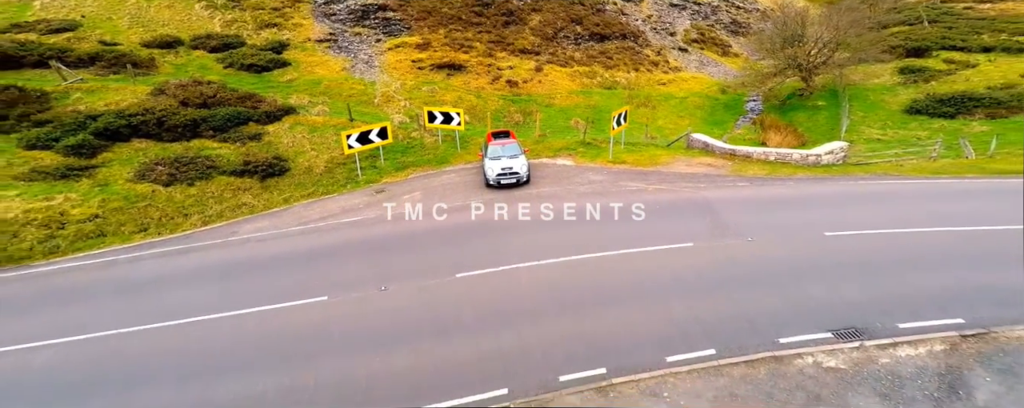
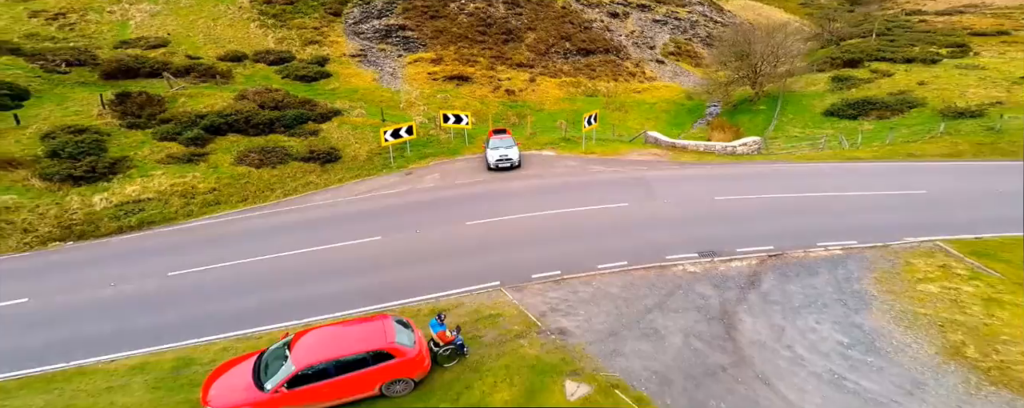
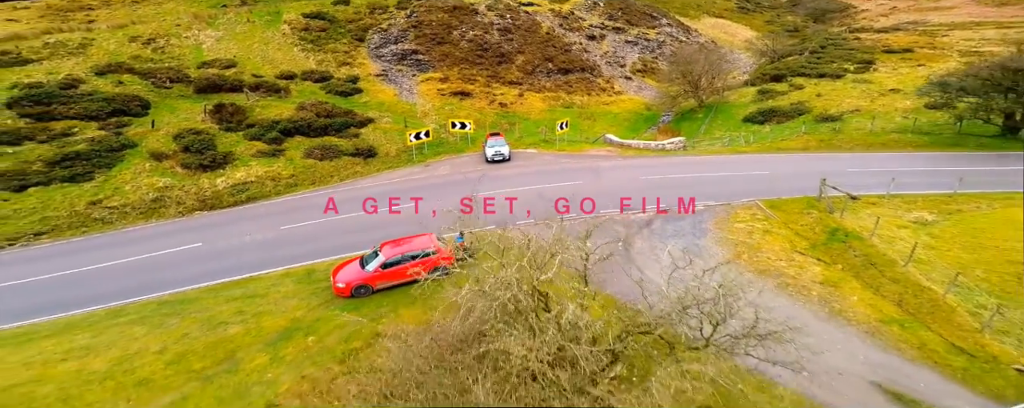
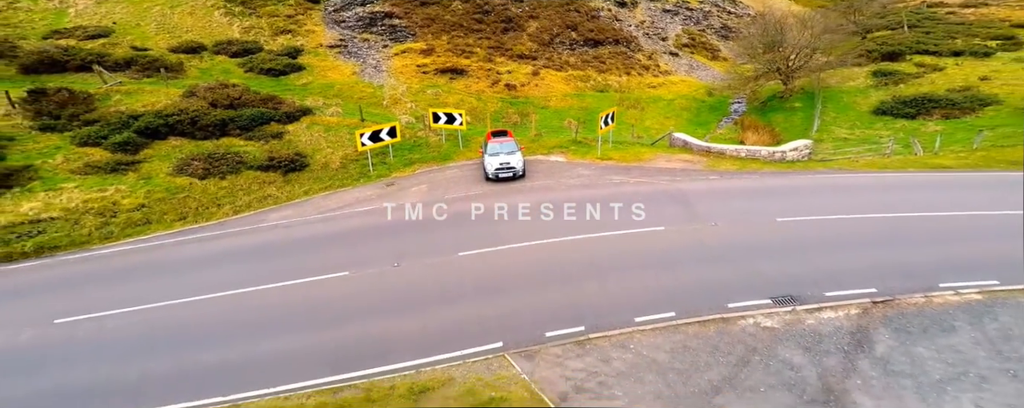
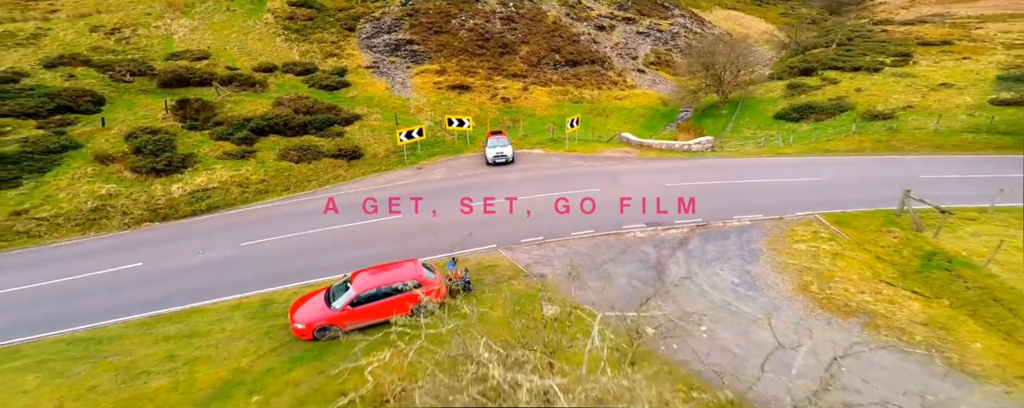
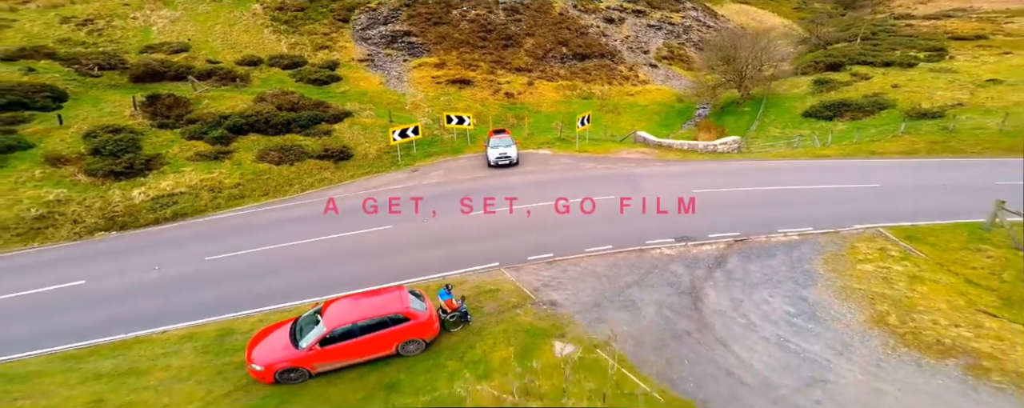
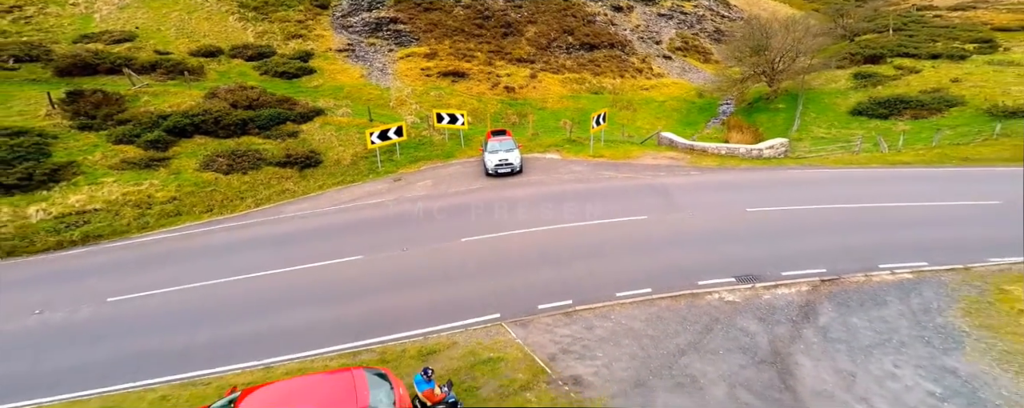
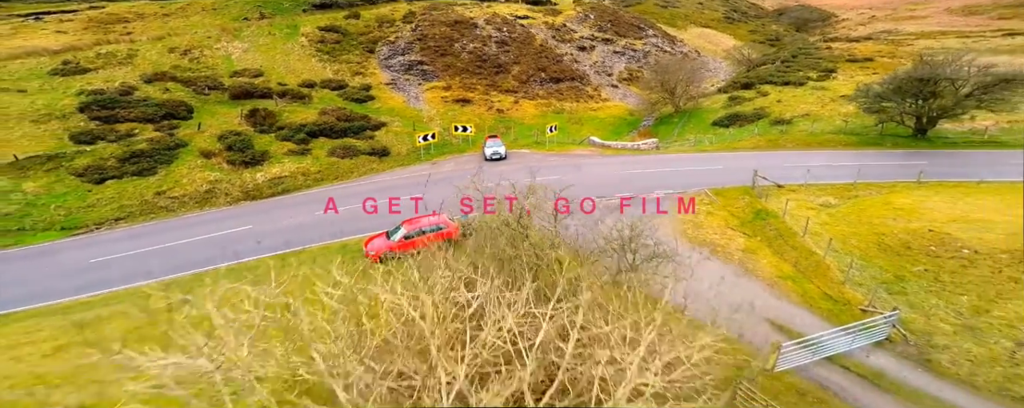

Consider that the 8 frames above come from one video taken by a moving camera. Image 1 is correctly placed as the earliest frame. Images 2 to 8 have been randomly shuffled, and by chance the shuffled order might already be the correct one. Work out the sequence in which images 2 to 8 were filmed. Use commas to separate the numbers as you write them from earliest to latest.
4, 7, 2, 6, 5, 3, 8
